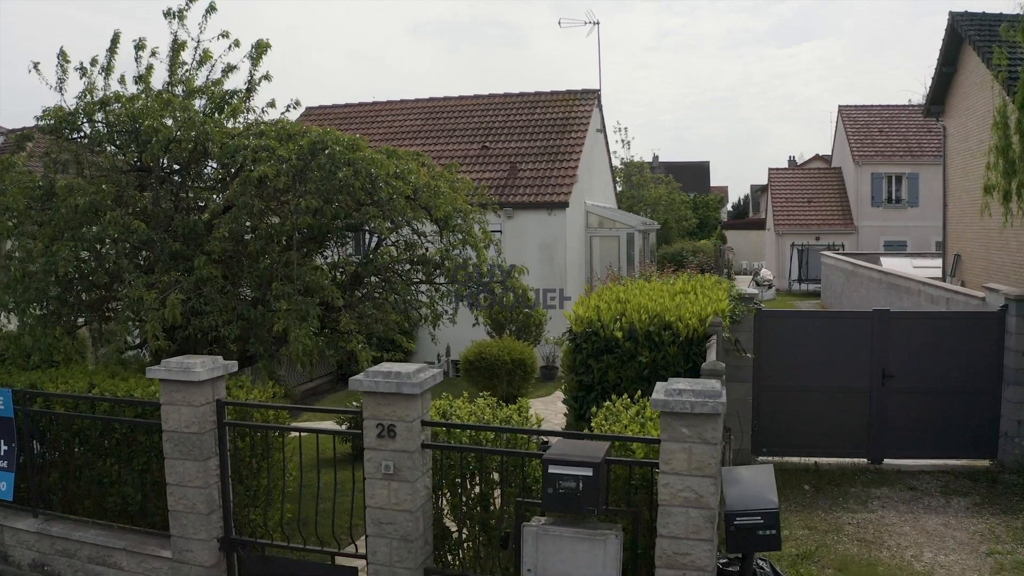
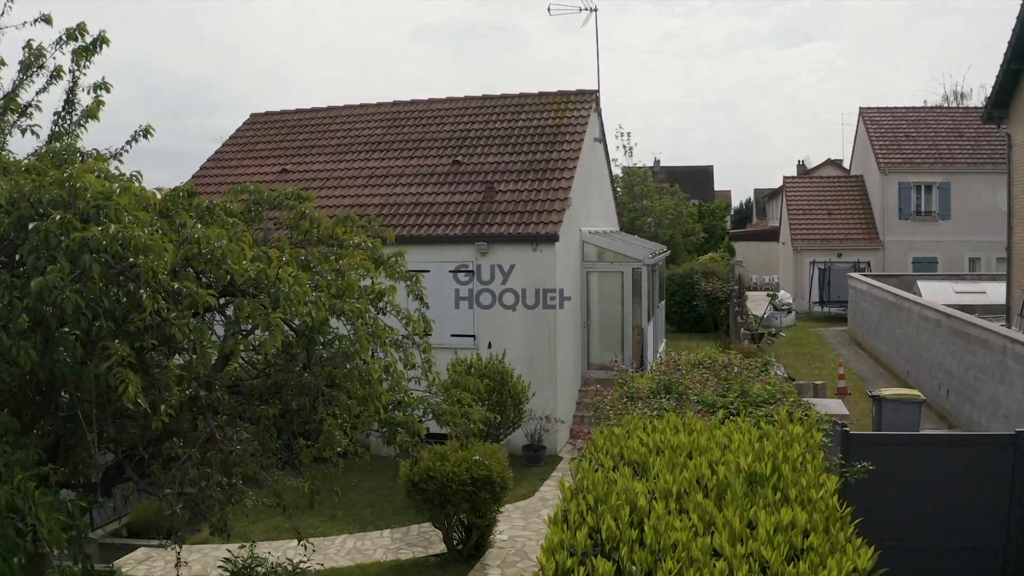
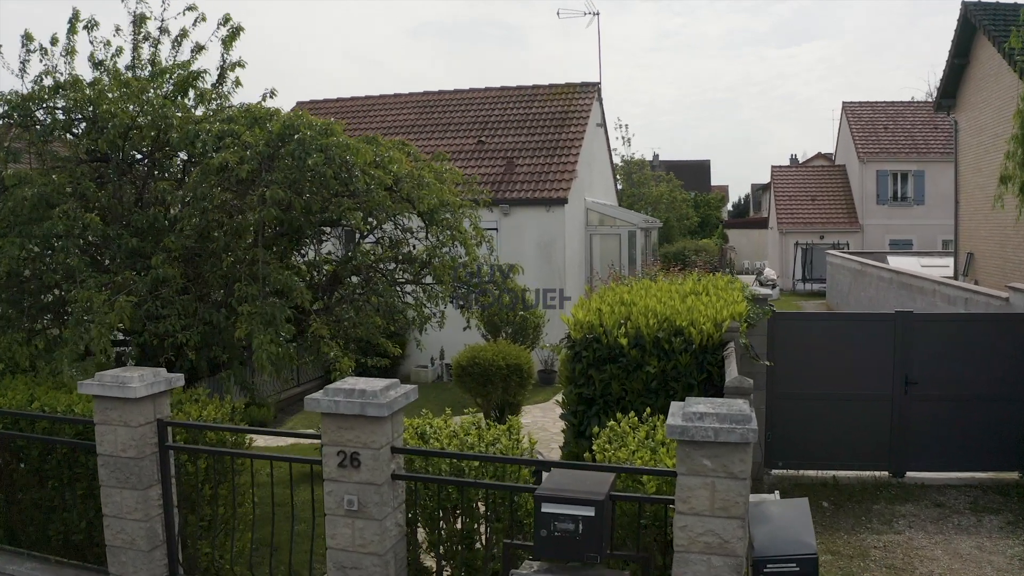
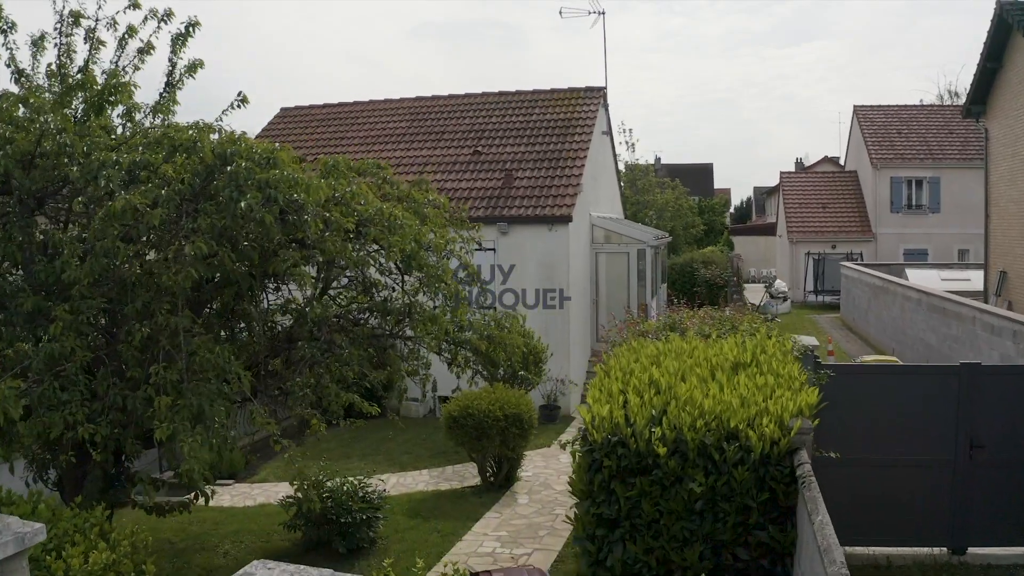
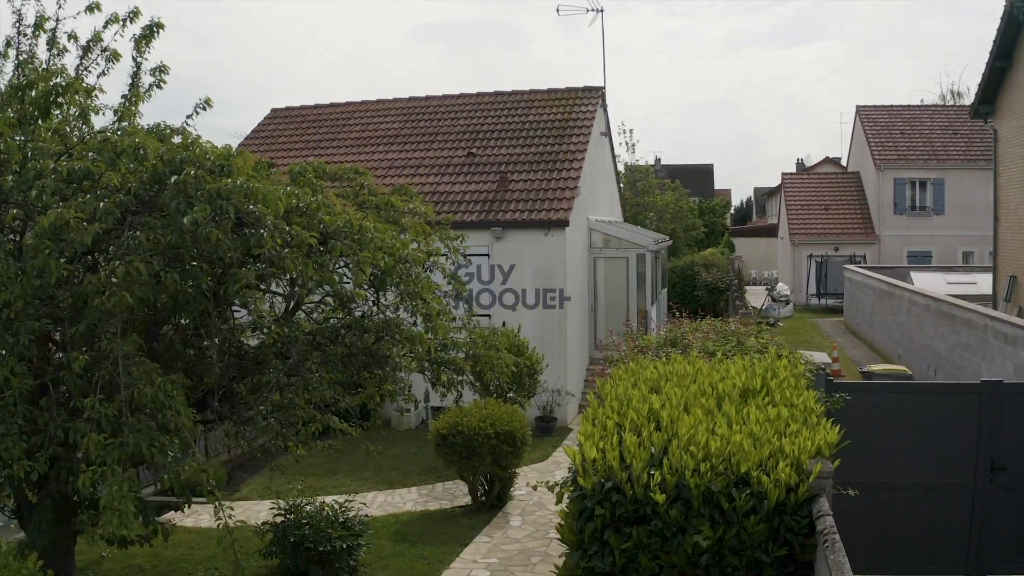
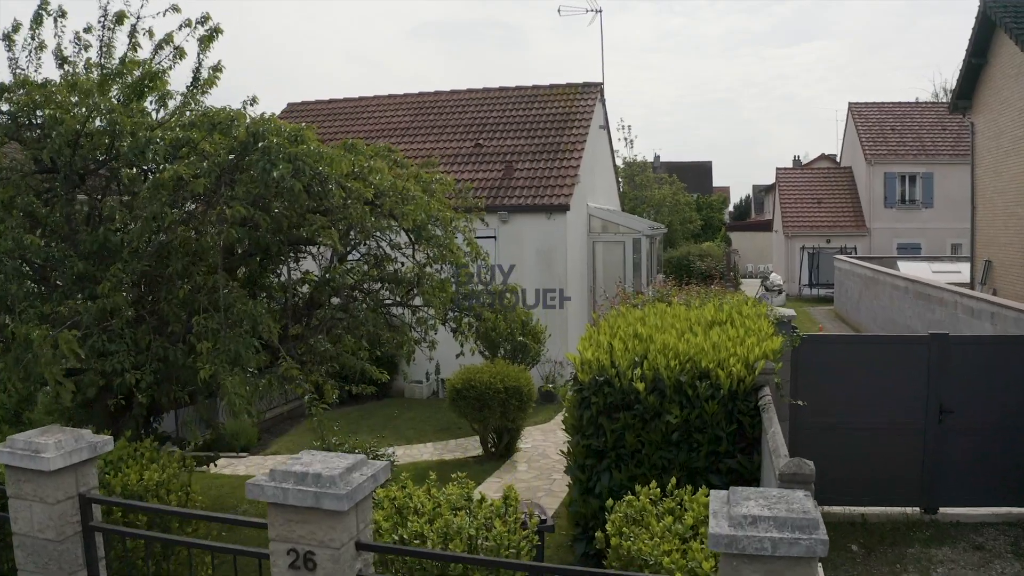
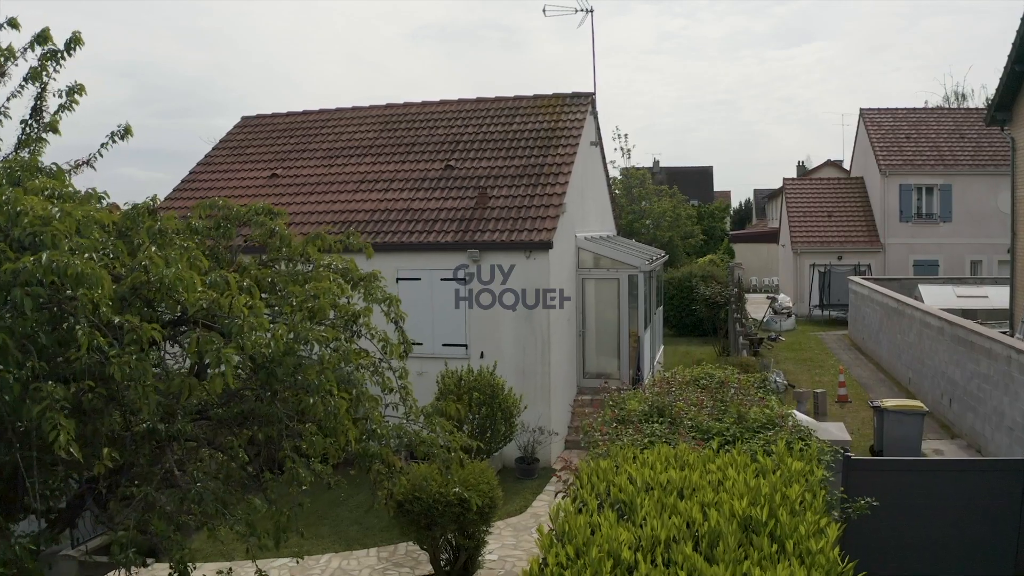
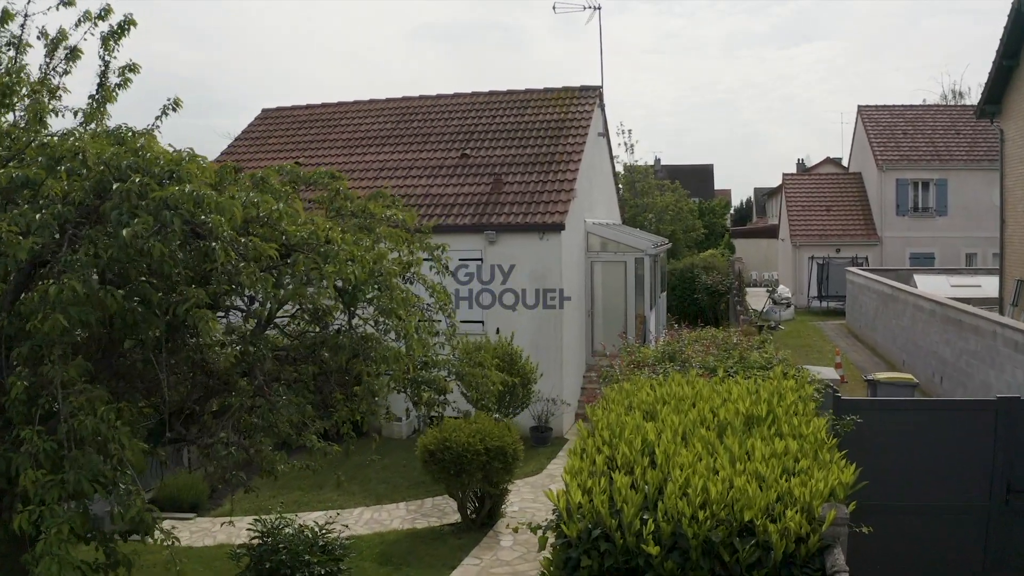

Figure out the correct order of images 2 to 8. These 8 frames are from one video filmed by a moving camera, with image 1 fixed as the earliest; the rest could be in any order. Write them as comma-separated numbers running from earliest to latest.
3, 6, 4, 5, 8, 2, 7
